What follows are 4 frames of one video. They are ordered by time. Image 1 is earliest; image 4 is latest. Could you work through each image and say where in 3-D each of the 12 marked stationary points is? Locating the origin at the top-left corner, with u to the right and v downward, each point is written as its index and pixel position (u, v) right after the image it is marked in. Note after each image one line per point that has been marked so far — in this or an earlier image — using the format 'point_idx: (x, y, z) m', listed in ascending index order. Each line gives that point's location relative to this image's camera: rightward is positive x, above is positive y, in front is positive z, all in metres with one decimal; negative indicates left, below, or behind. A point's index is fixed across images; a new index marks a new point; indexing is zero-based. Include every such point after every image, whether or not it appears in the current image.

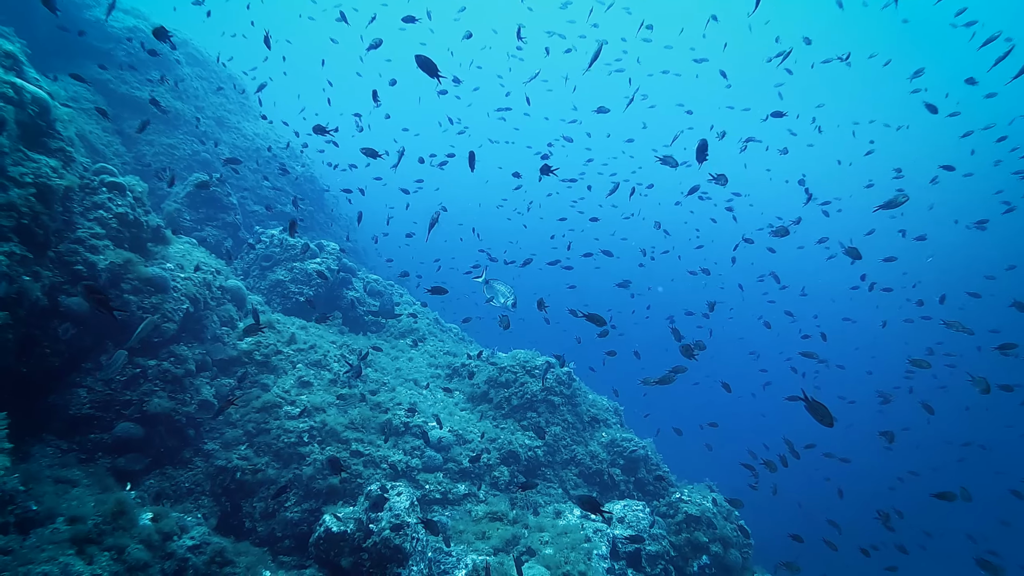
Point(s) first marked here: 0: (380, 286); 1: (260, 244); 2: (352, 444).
0: (-3.5, +0.1, +18.3) m
1: (-5.9, +1.0, +16.3) m
2: (-2.2, -2.2, +9.7) m
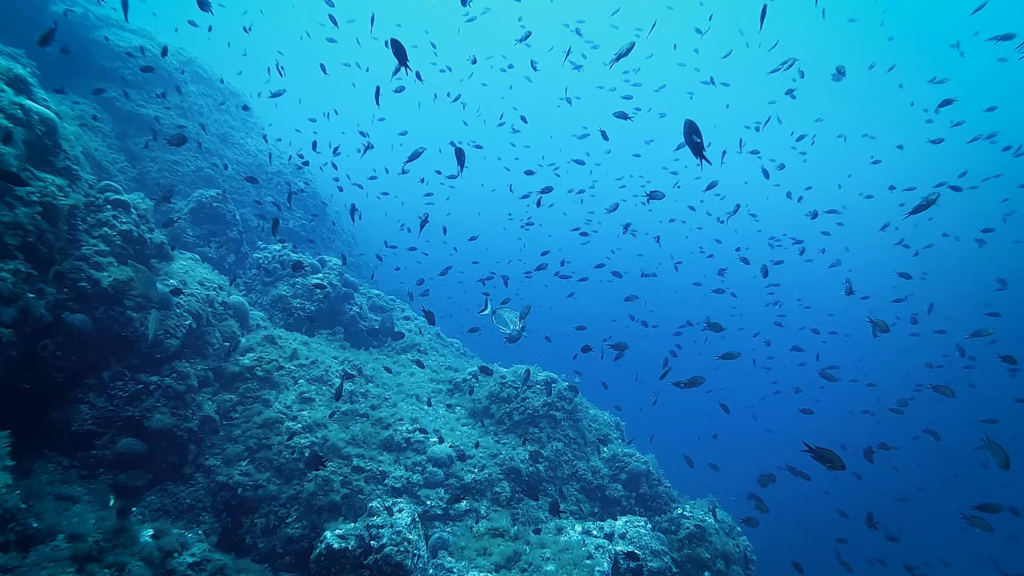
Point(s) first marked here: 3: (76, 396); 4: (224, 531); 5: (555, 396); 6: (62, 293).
0: (-3.4, -0.3, +18.4) m
1: (-5.9, +0.7, +16.3) m
2: (-2.2, -2.4, +9.7) m
3: (-5.1, -1.3, +8.2) m
4: (-3.5, -3.0, +8.5) m
5: (+0.8, -1.9, +12.6) m
6: (-5.1, -0.1, +8.0) m
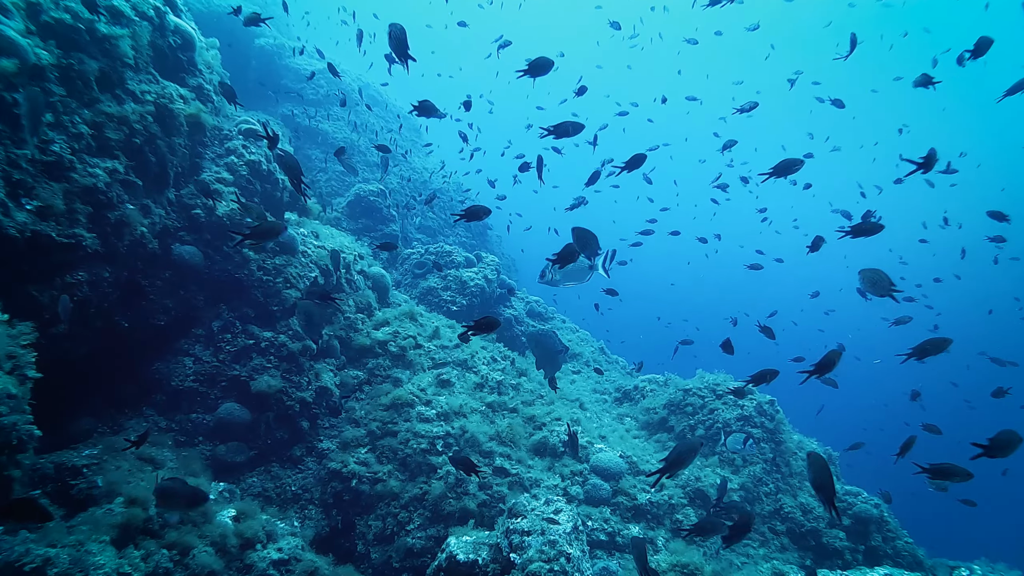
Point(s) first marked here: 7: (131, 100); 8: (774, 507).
0: (+0.7, -0.5, +16.5) m
1: (-2.1, +0.7, +15.1) m
2: (-0.2, -1.9, +7.6) m
3: (-3.3, -0.6, +6.9) m
4: (-1.7, -2.3, +6.7) m
5: (+3.4, -1.8, +9.8) m
6: (-3.3, +0.7, +6.8) m
7: (-3.4, +1.7, +6.2) m
8: (+3.3, -2.7, +8.6) m
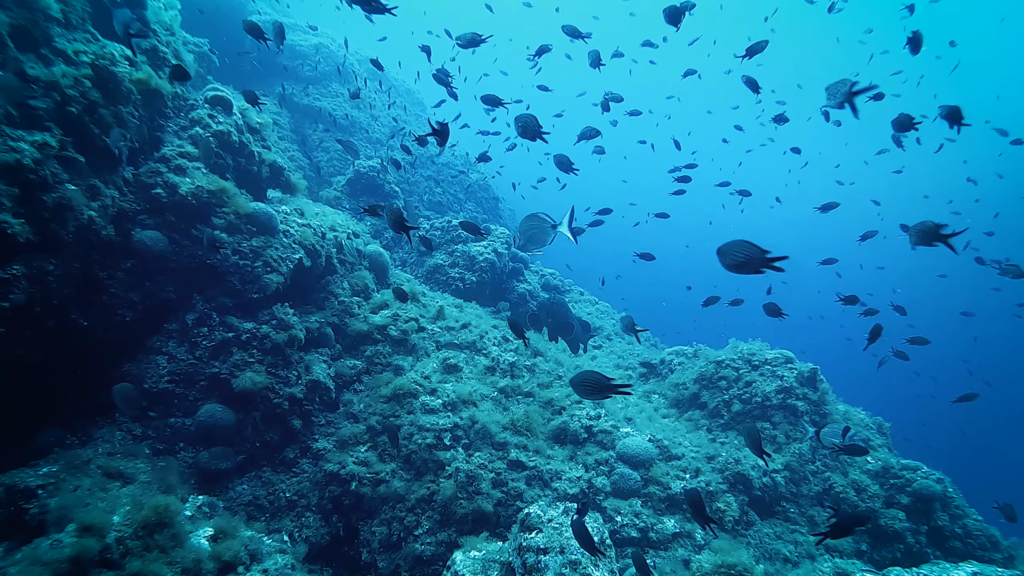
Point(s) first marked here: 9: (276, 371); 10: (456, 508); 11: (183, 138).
0: (+1.0, +0.1, +15.6) m
1: (-1.9, +1.2, +14.3) m
2: (0.0, -1.6, +6.8) m
3: (-3.2, -0.5, +6.2) m
4: (-1.6, -2.2, +6.0) m
5: (+3.6, -1.2, +8.9) m
6: (-3.3, +0.7, +6.0) m
7: (-3.5, +1.7, +5.3) m
8: (+3.5, -2.3, +7.8) m
9: (-2.3, -0.8, +6.7) m
10: (-0.5, -1.9, +6.0) m
11: (-3.2, +1.5, +6.9) m
